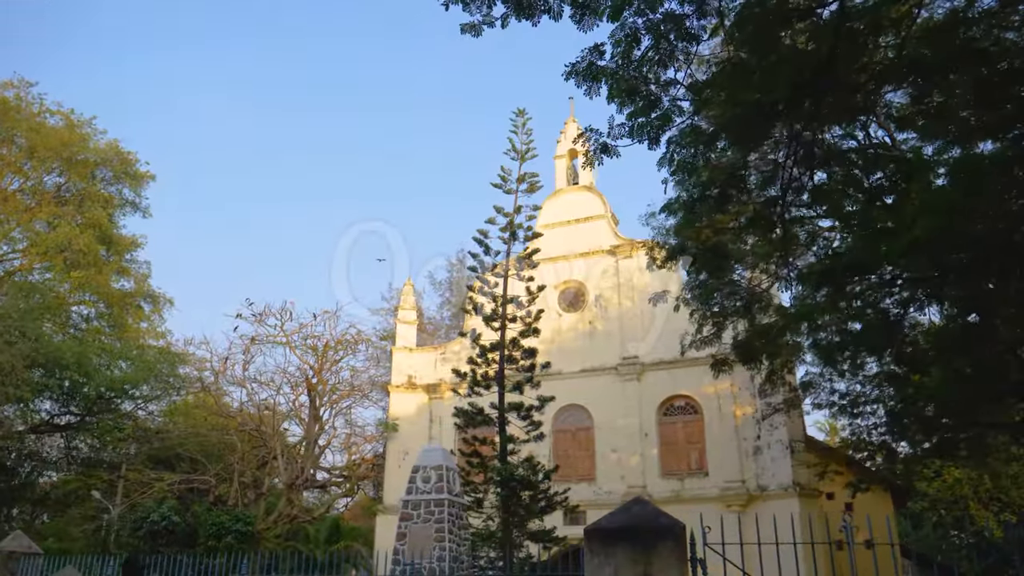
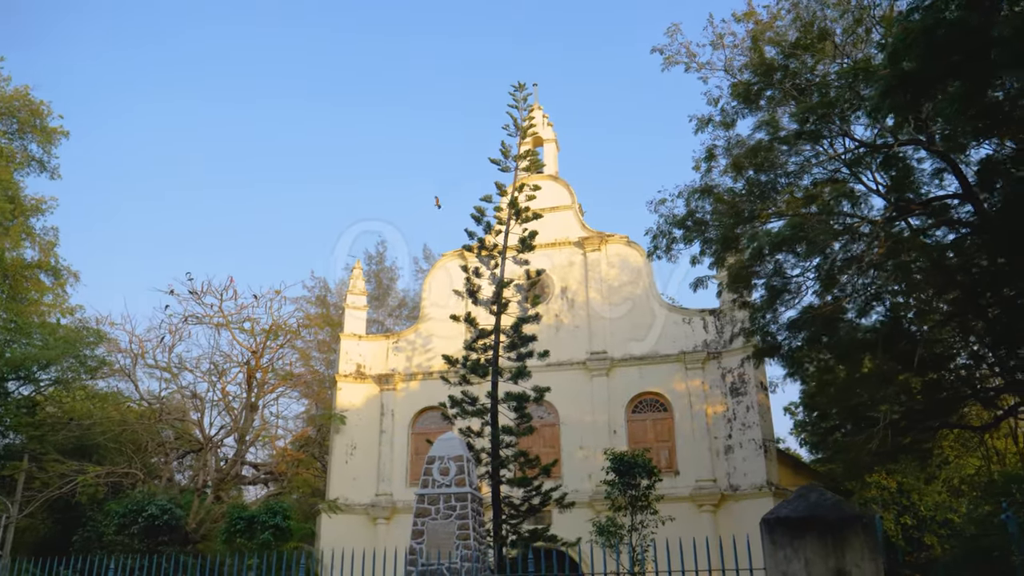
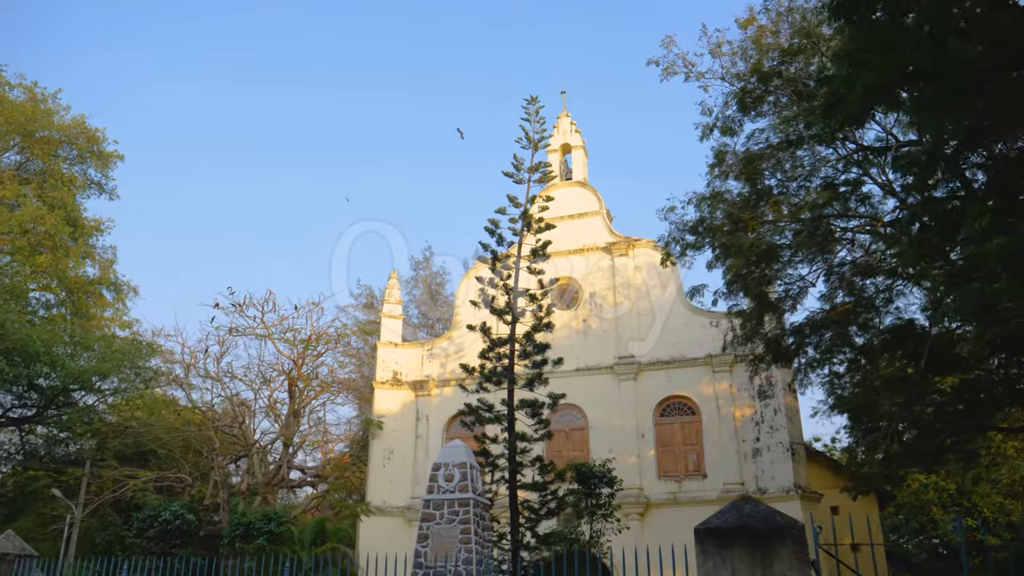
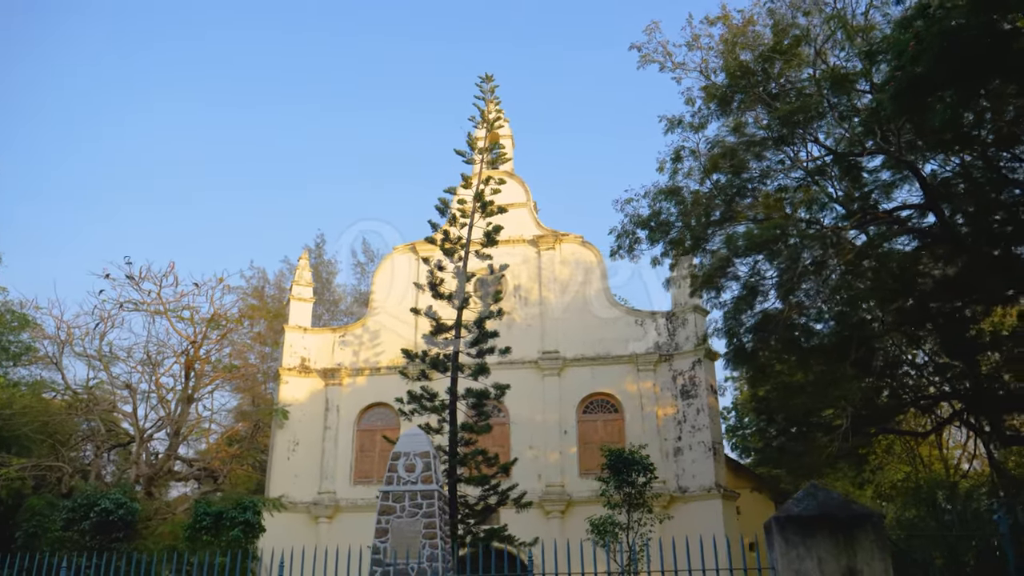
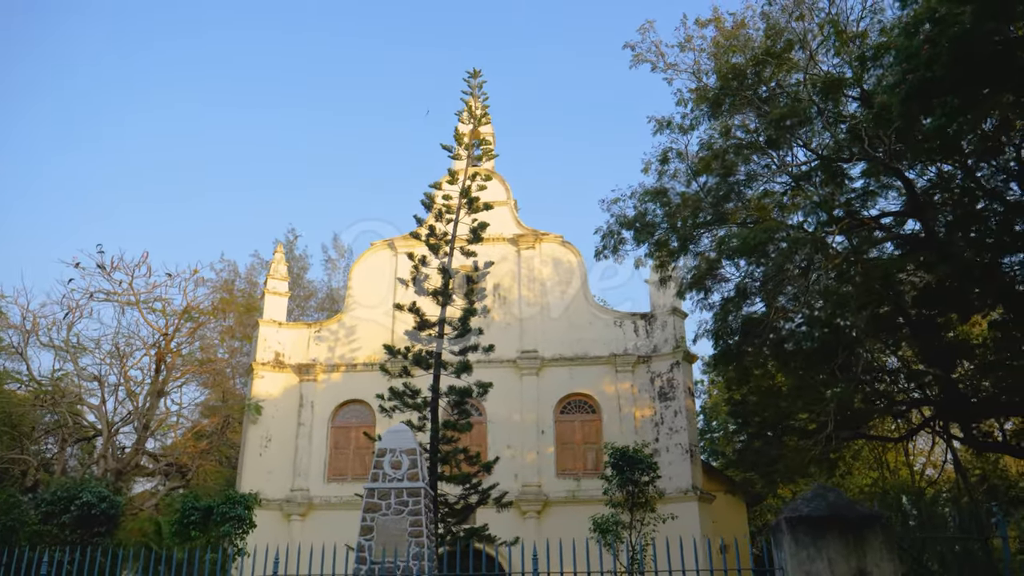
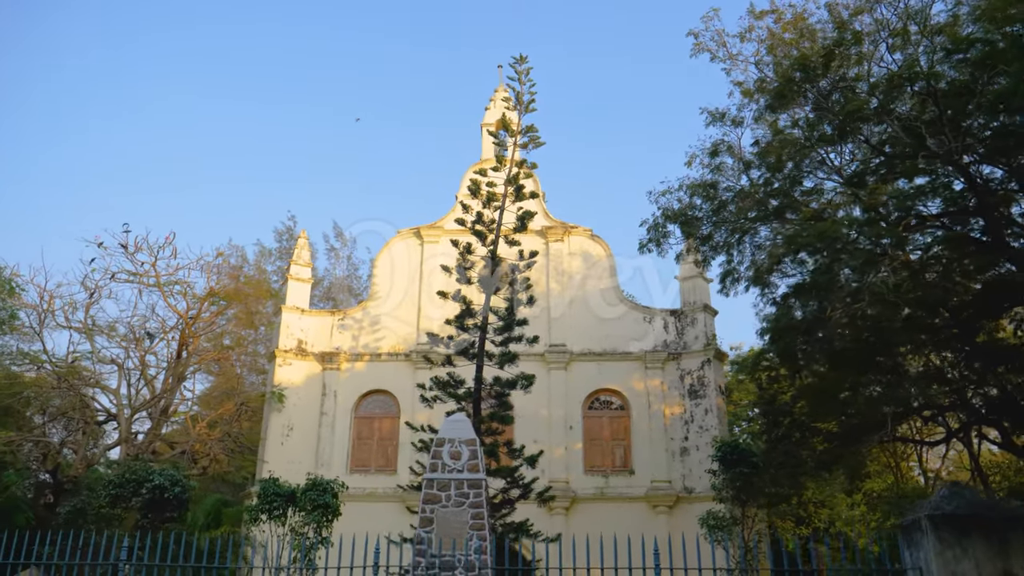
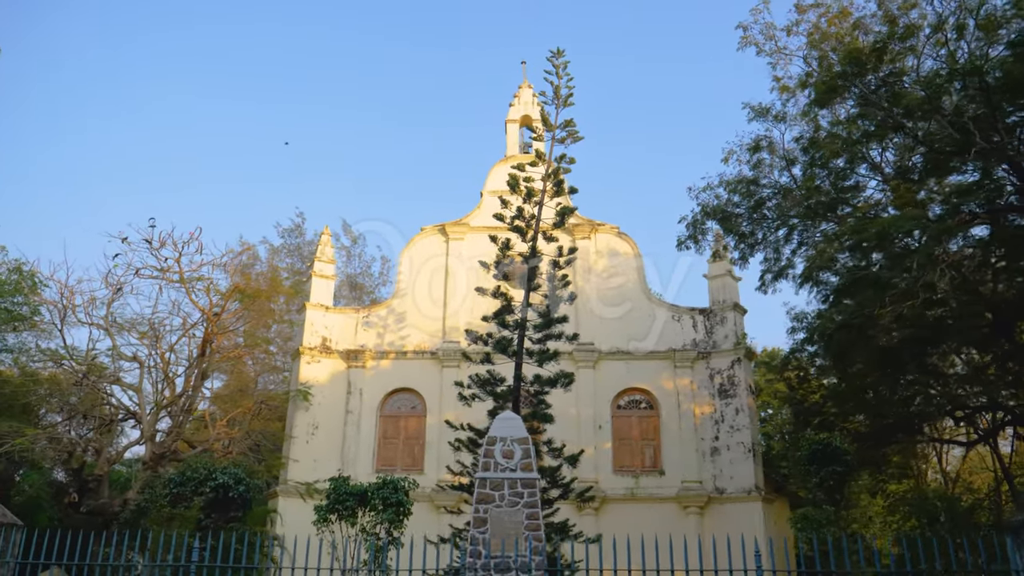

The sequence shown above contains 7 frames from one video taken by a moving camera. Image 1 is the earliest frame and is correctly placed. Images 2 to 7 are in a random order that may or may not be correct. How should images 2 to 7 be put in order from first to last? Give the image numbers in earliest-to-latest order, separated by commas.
3, 2, 4, 5, 6, 7
